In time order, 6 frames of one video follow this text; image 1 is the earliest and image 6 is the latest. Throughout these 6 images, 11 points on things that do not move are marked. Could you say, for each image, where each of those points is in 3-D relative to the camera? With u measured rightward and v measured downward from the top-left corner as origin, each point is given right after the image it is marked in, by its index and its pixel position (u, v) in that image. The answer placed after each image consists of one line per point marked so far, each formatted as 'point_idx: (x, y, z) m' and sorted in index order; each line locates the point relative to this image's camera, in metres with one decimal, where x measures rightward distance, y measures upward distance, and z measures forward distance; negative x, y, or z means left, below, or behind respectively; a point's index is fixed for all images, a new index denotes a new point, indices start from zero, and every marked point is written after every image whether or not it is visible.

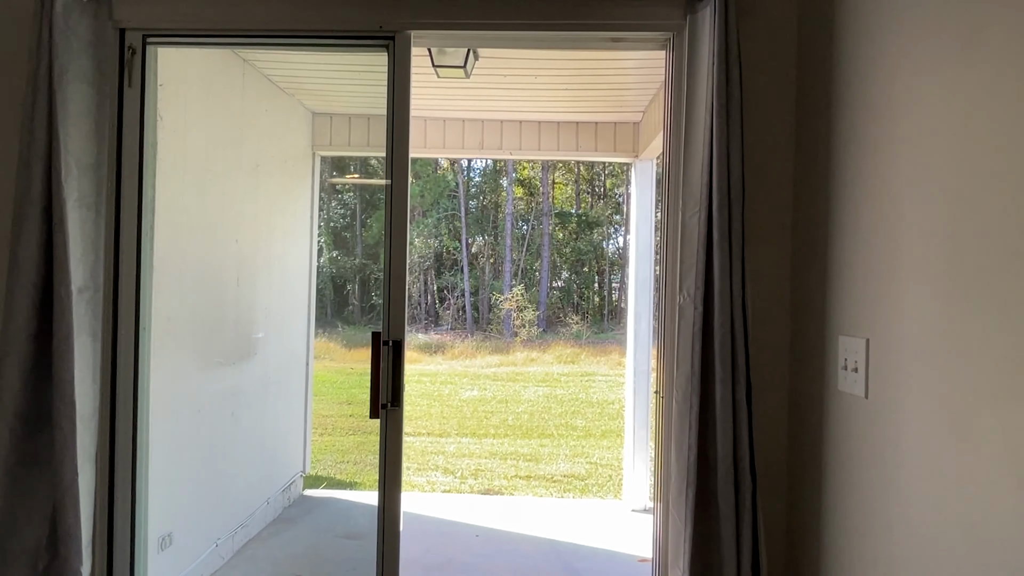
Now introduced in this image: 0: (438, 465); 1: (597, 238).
0: (-0.5, -1.2, +4.4) m
1: (+1.3, +0.8, +10.7) m
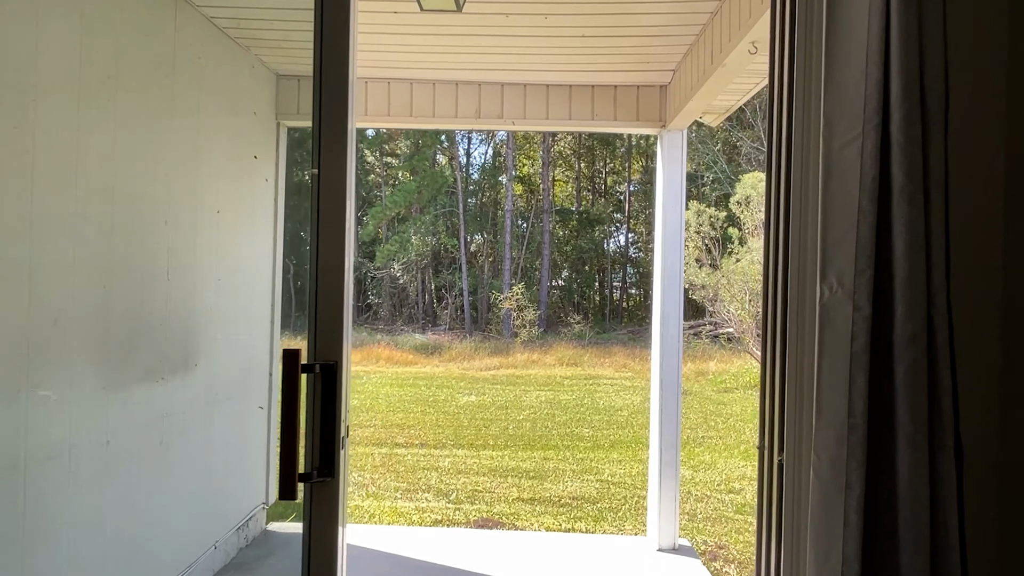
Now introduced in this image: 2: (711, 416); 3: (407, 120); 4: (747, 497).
0: (-0.5, -1.2, +3.9) m
1: (+1.3, +0.8, +10.2) m
2: (+2.2, -1.4, +6.8) m
3: (-0.5, +0.7, +2.7) m
4: (+1.5, -1.4, +4.1) m
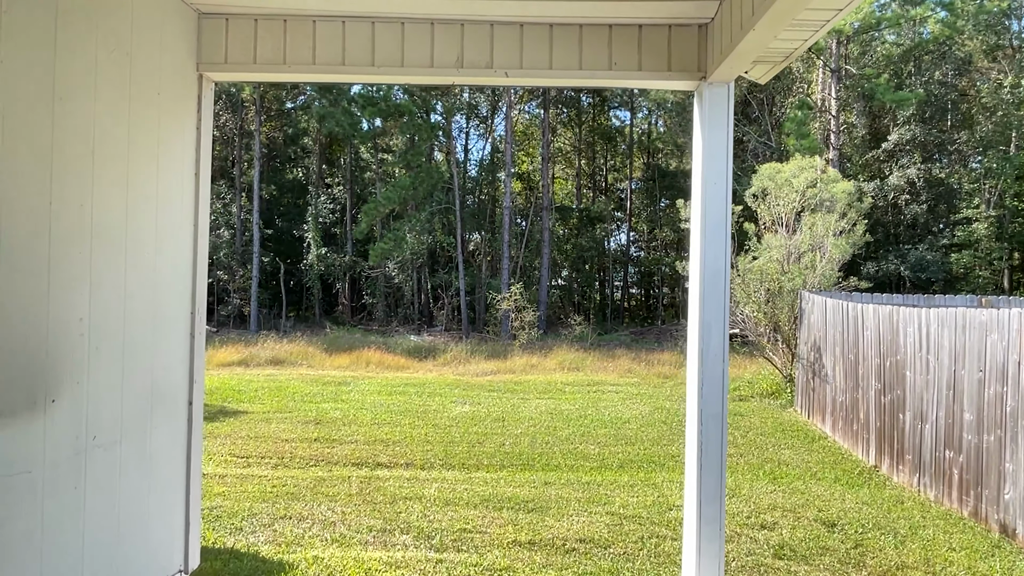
0: (-0.5, -1.2, +3.3) m
1: (+1.3, +0.8, +9.6) m
2: (+2.1, -1.4, +6.2) m
3: (-0.5, +0.7, +2.1) m
4: (+1.5, -1.4, +3.5) m
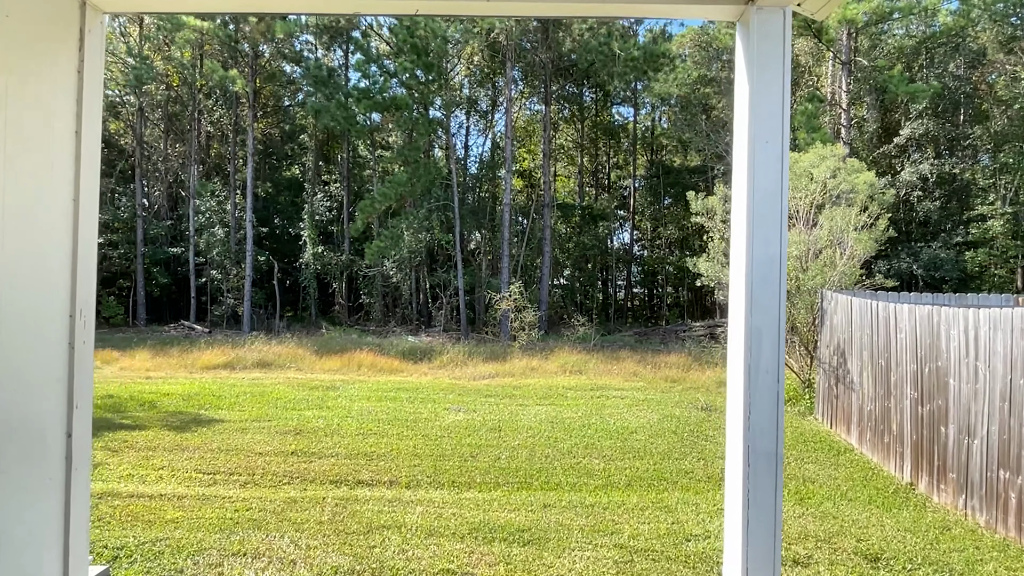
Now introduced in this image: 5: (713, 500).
0: (-0.6, -1.2, +2.9) m
1: (+1.3, +0.9, +9.1) m
2: (+2.1, -1.4, +5.7) m
3: (-0.5, +0.7, +1.6) m
4: (+1.5, -1.3, +3.0) m
5: (+1.3, -1.4, +4.1) m
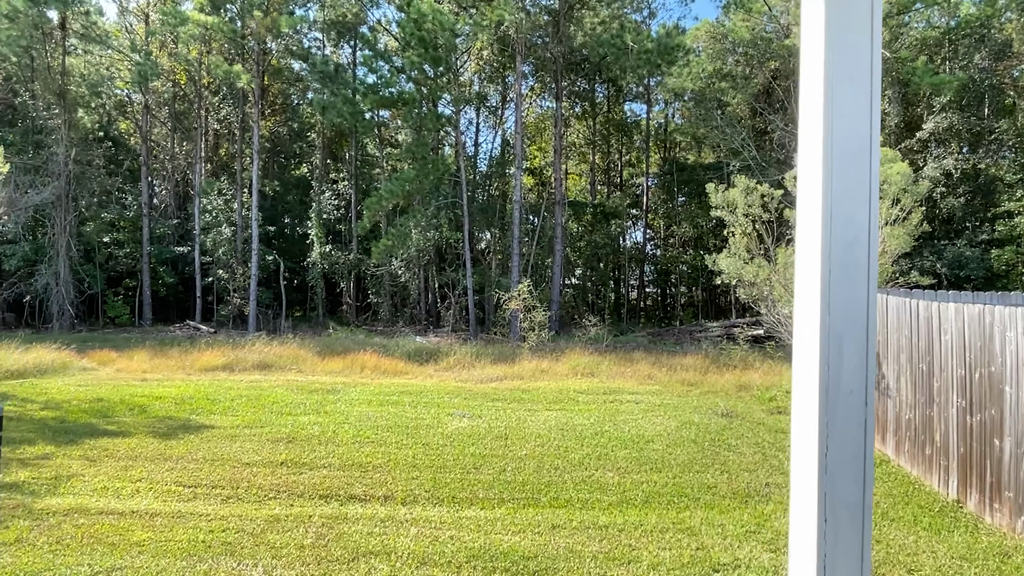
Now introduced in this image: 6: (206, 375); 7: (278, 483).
0: (-0.6, -1.2, +2.5) m
1: (+1.4, +0.9, +8.7) m
2: (+2.2, -1.4, +5.3) m
3: (-0.5, +0.7, +1.3) m
4: (+1.5, -1.3, +2.6) m
5: (+1.4, -1.4, +3.7) m
6: (-3.9, -1.1, +8.1) m
7: (-1.5, -1.3, +4.1) m
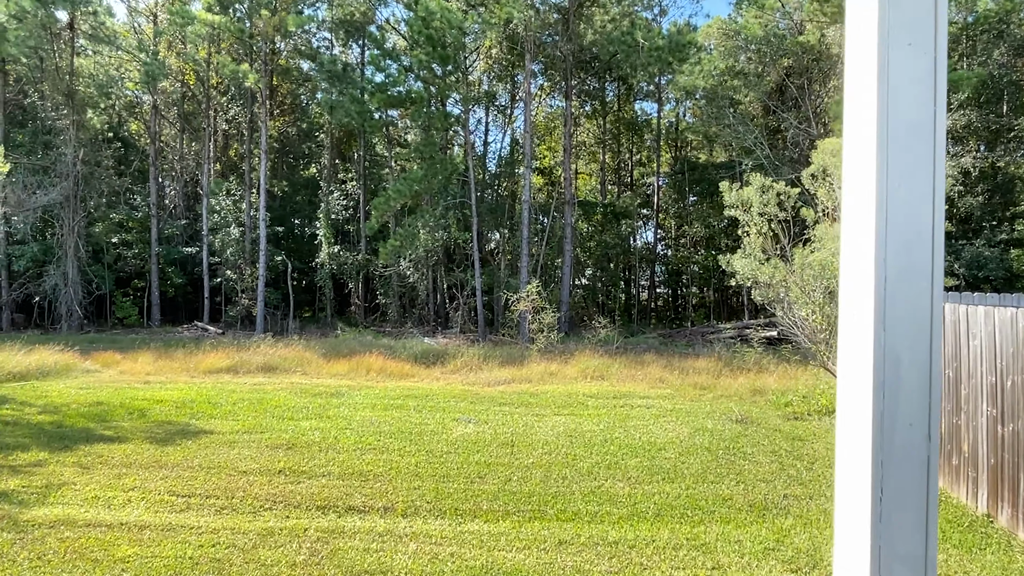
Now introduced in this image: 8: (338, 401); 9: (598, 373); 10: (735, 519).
0: (-0.6, -1.2, +2.3) m
1: (+1.5, +0.9, +8.5) m
2: (+2.2, -1.4, +5.1) m
3: (-0.5, +0.7, +1.1) m
4: (+1.5, -1.3, +2.4) m
5: (+1.4, -1.4, +3.6) m
6: (-3.8, -1.1, +8.0) m
7: (-1.5, -1.3, +3.9) m
8: (-1.9, -1.2, +6.8) m
9: (+1.1, -1.1, +8.3) m
10: (+1.3, -1.4, +3.8) m
